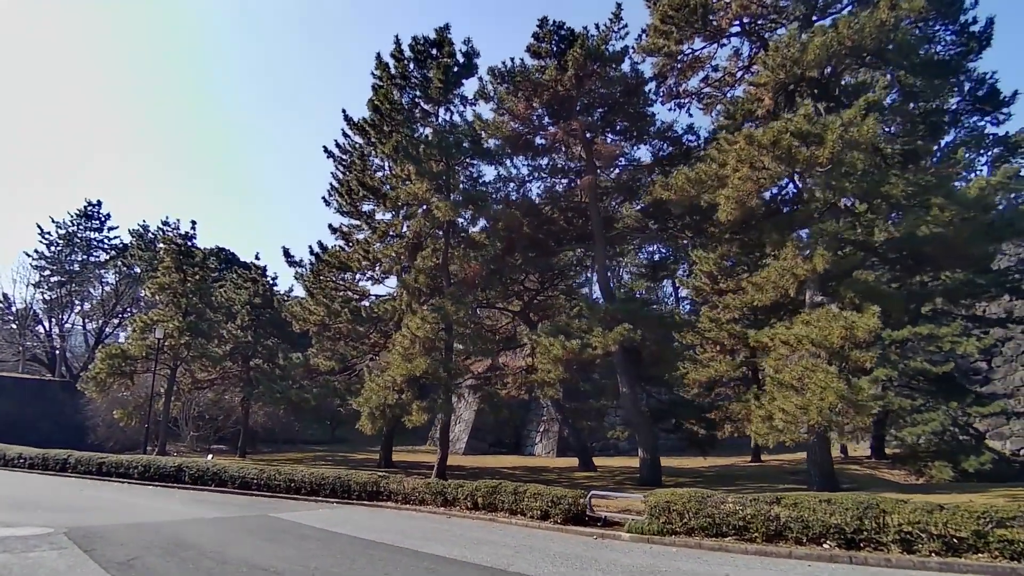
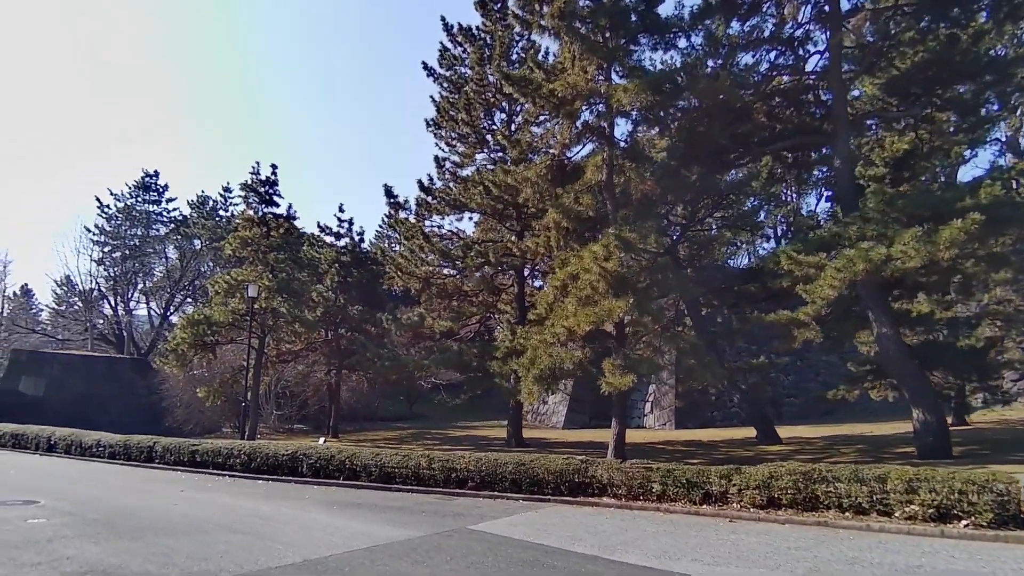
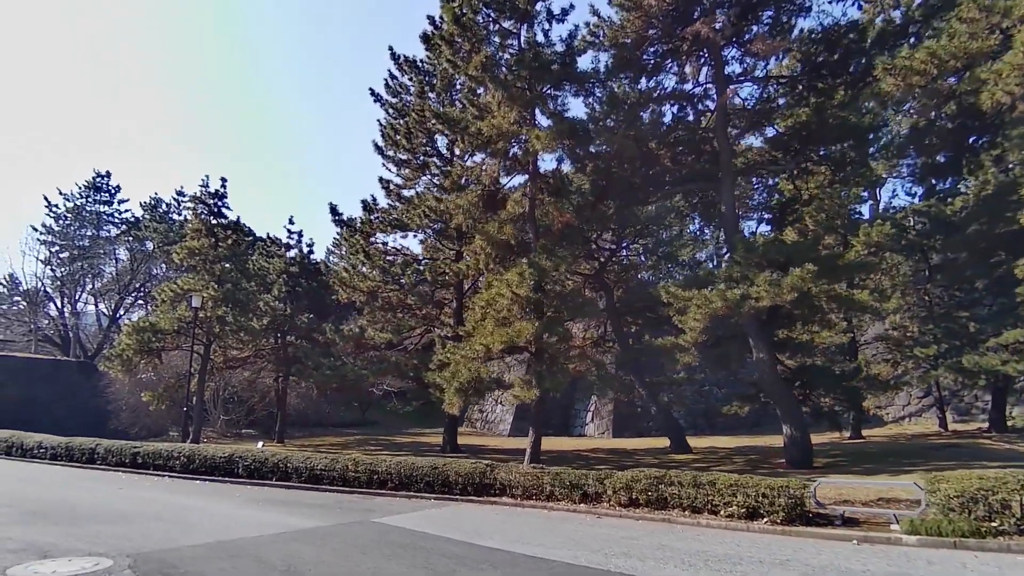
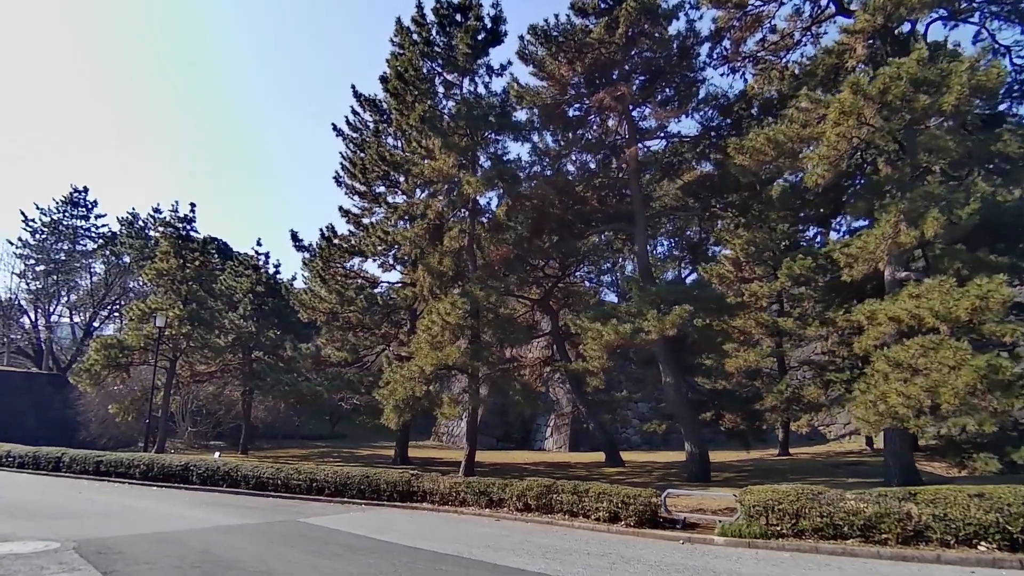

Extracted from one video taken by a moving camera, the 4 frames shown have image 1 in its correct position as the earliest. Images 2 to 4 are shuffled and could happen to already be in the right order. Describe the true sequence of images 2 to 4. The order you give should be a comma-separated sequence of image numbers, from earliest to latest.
4, 3, 2
